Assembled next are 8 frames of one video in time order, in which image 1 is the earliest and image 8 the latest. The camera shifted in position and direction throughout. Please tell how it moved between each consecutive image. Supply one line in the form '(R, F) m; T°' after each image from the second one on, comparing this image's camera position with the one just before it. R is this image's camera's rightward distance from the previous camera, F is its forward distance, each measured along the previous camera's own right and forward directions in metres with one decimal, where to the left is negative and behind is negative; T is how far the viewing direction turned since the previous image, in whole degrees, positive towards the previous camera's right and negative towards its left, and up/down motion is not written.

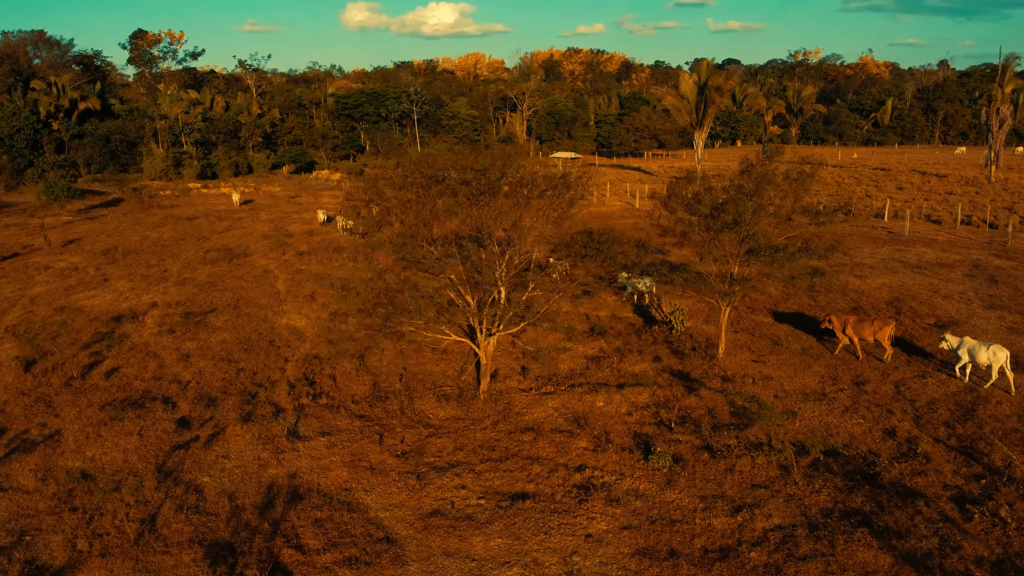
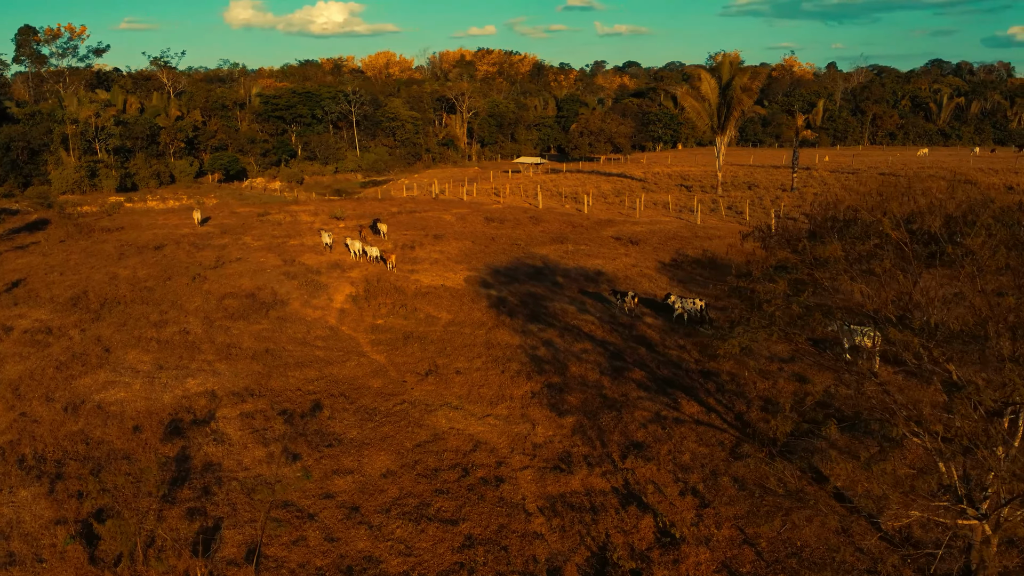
(-5.4, +5.6) m; +7°
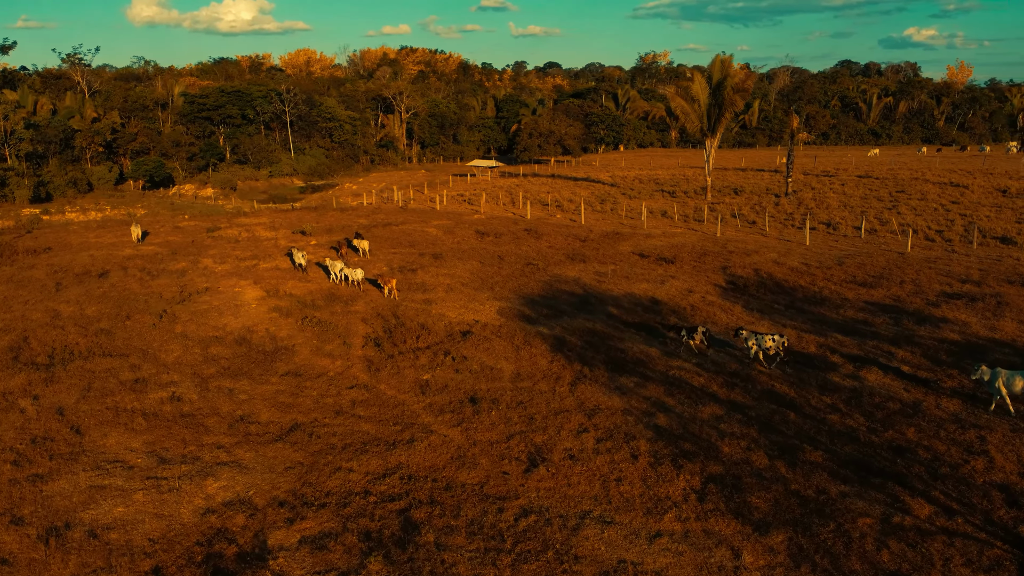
(-2.8, +3.5) m; +6°
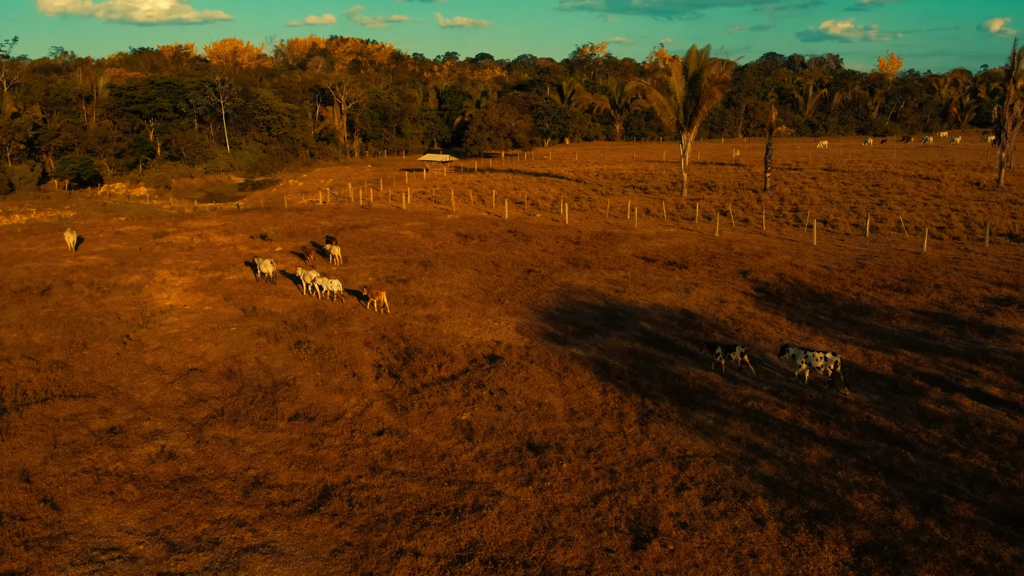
(-1.8, +2.1) m; +5°
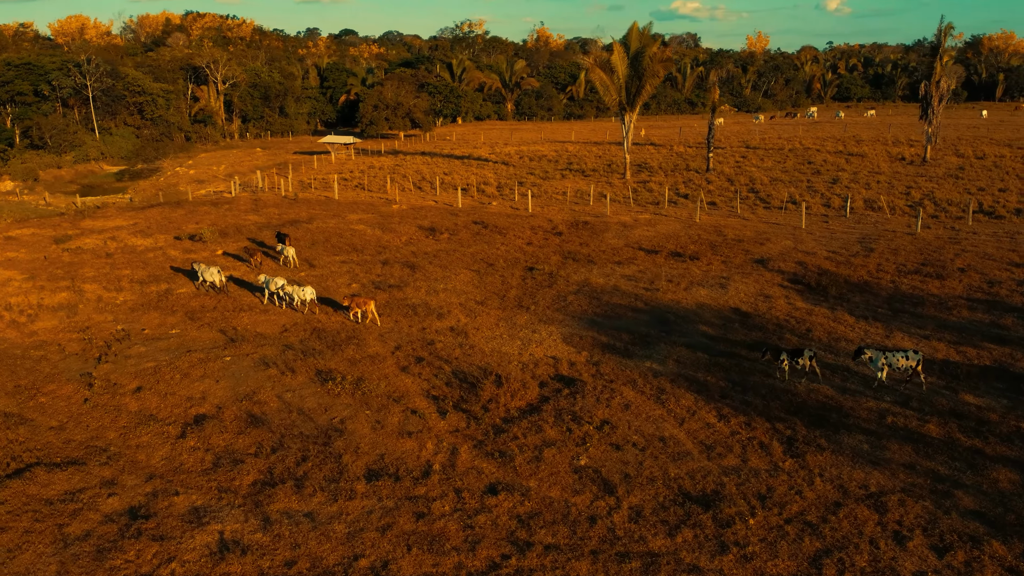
(-3.3, +2.3) m; +9°
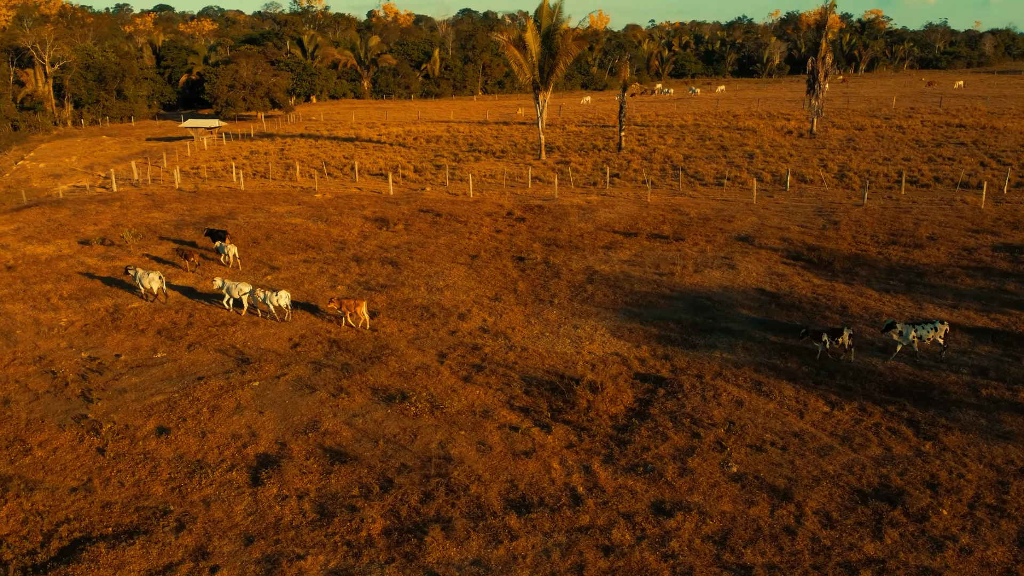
(-3.6, +1.4) m; +11°
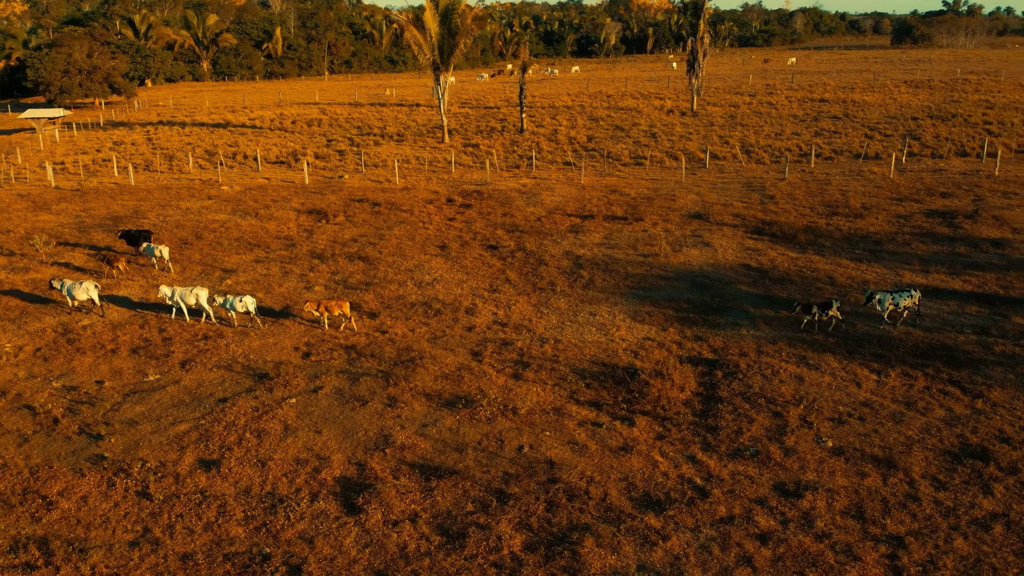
(-3.1, +0.7) m; +11°
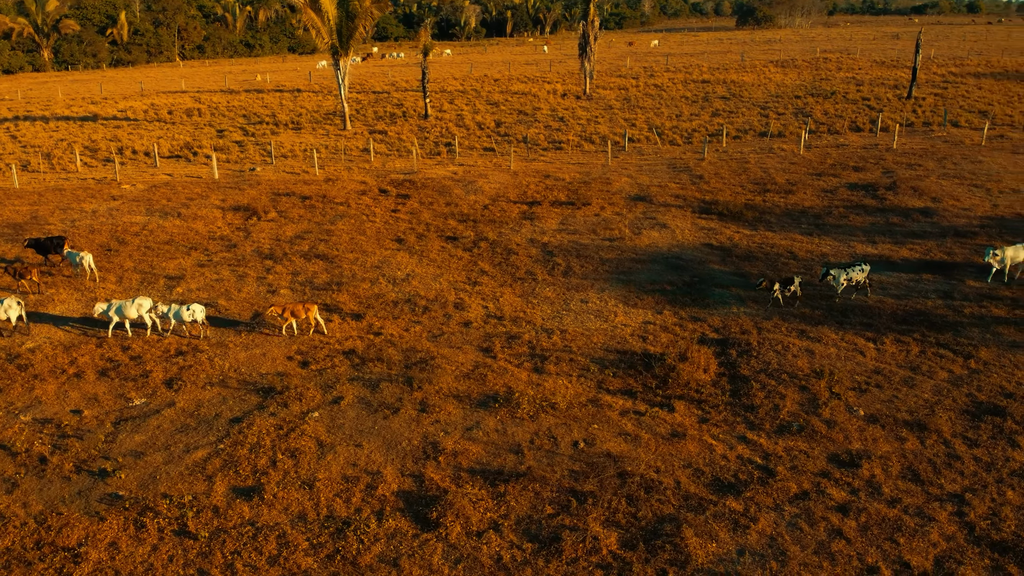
(-2.3, +0.5) m; +10°
